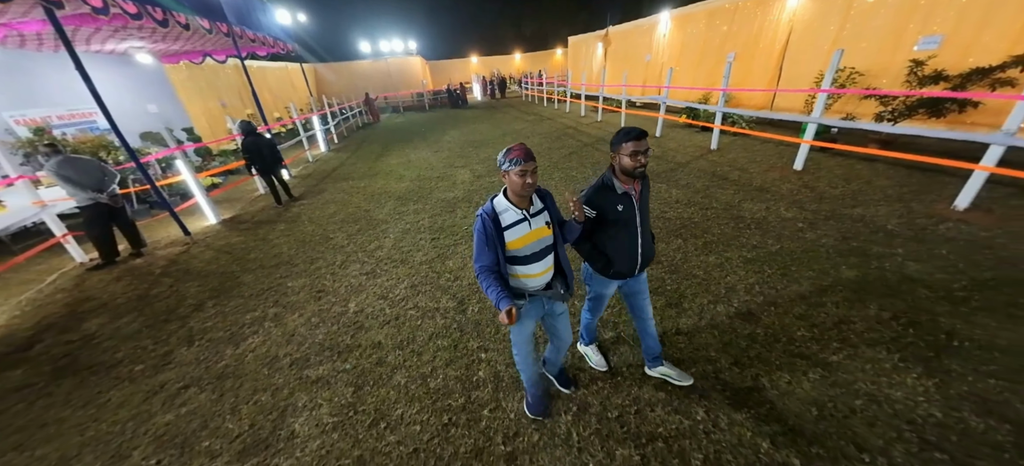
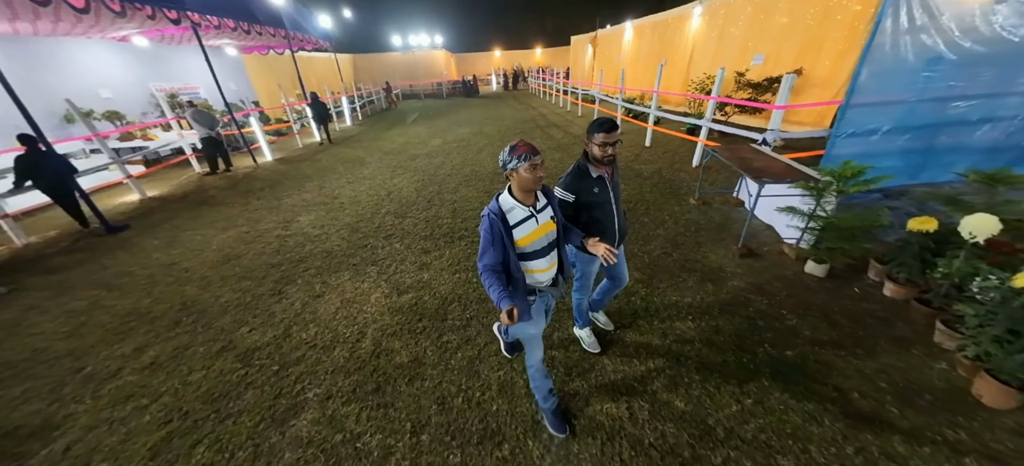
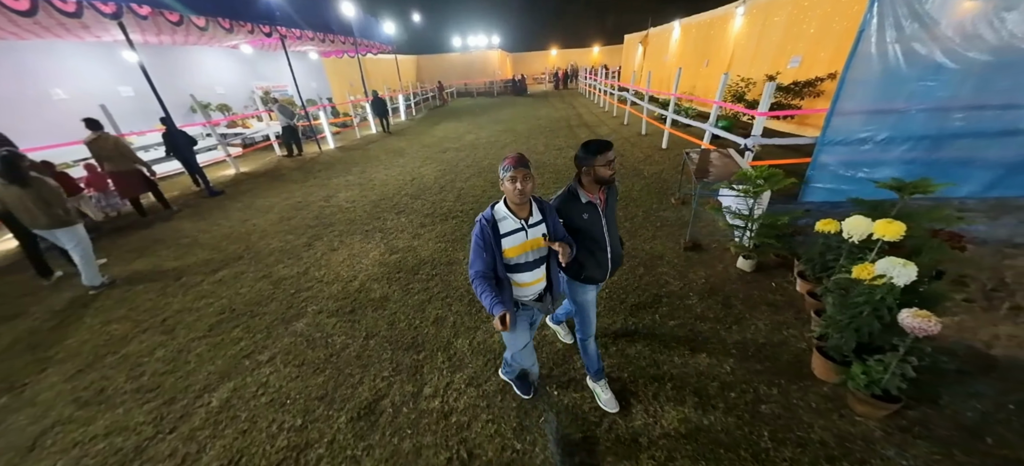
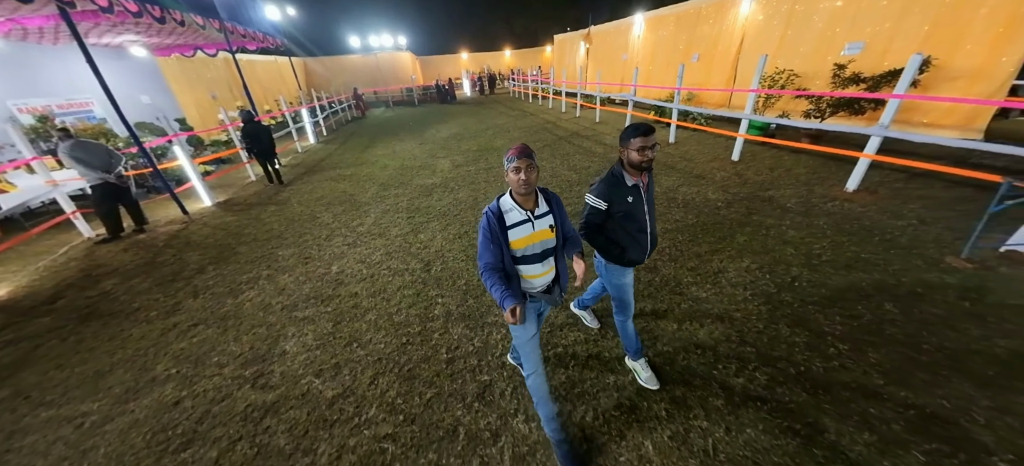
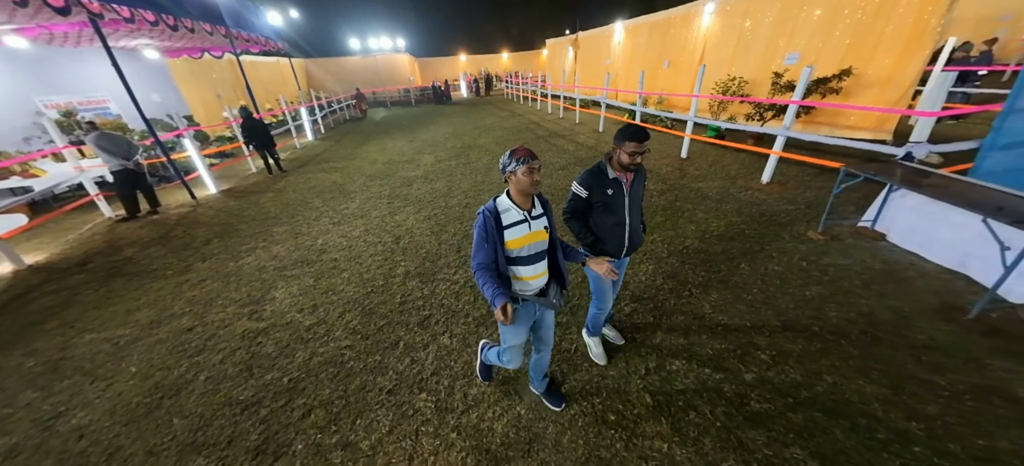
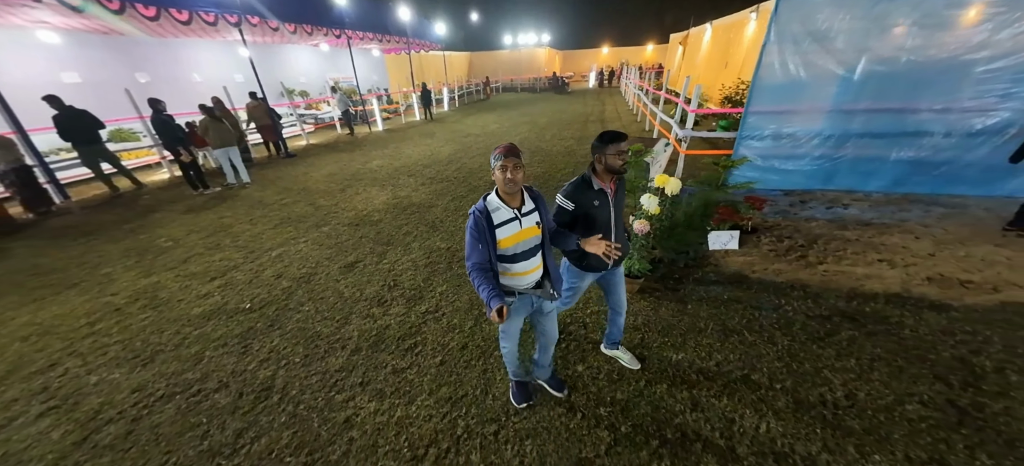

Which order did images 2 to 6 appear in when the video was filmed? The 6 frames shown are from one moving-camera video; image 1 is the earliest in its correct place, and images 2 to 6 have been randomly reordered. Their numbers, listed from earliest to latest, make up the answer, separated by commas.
4, 5, 2, 3, 6
